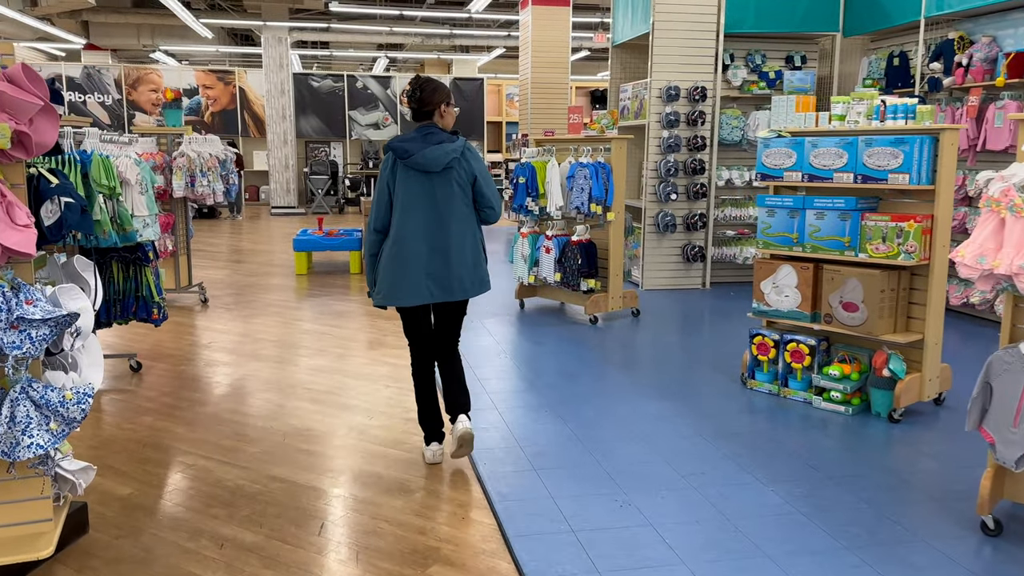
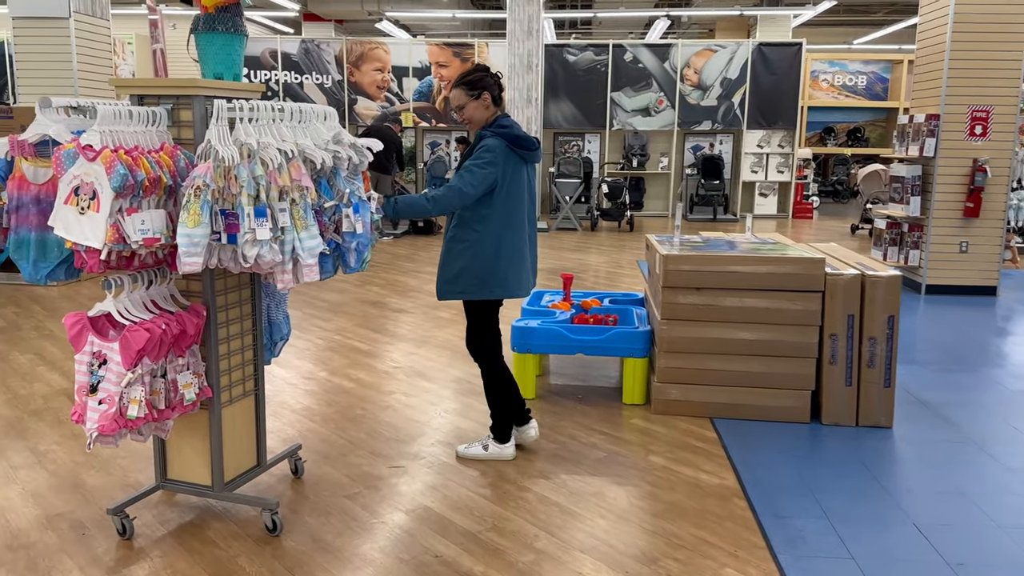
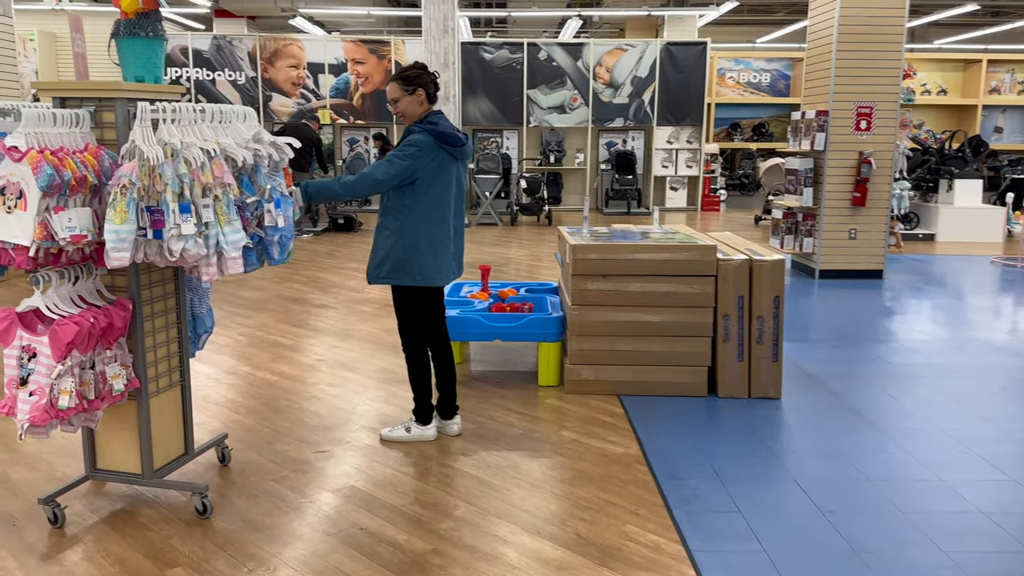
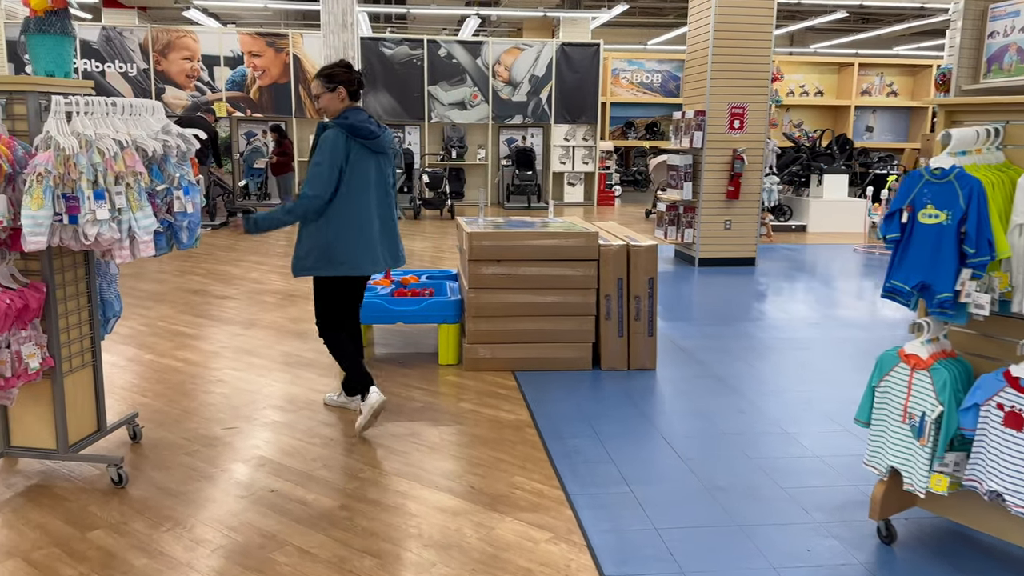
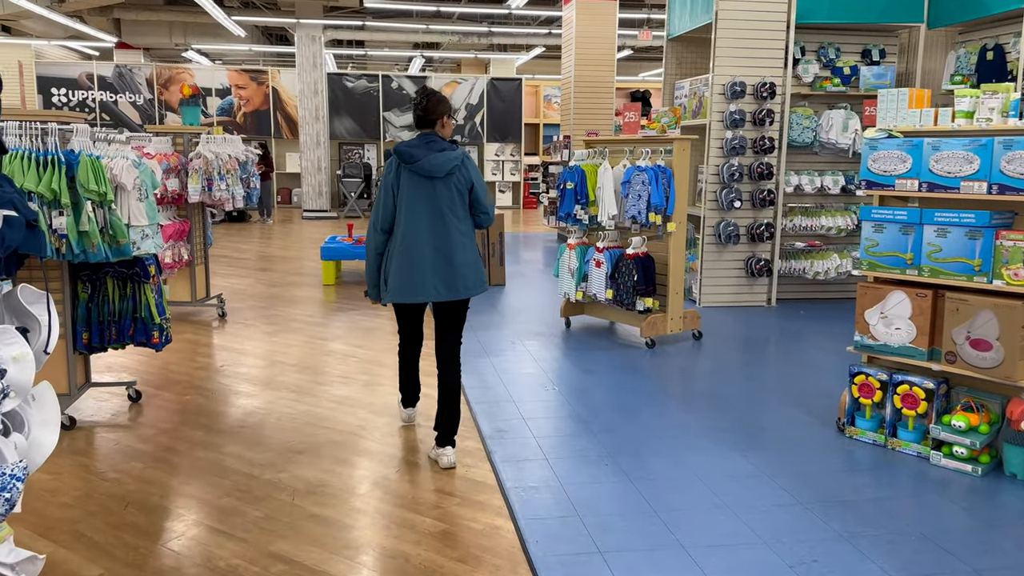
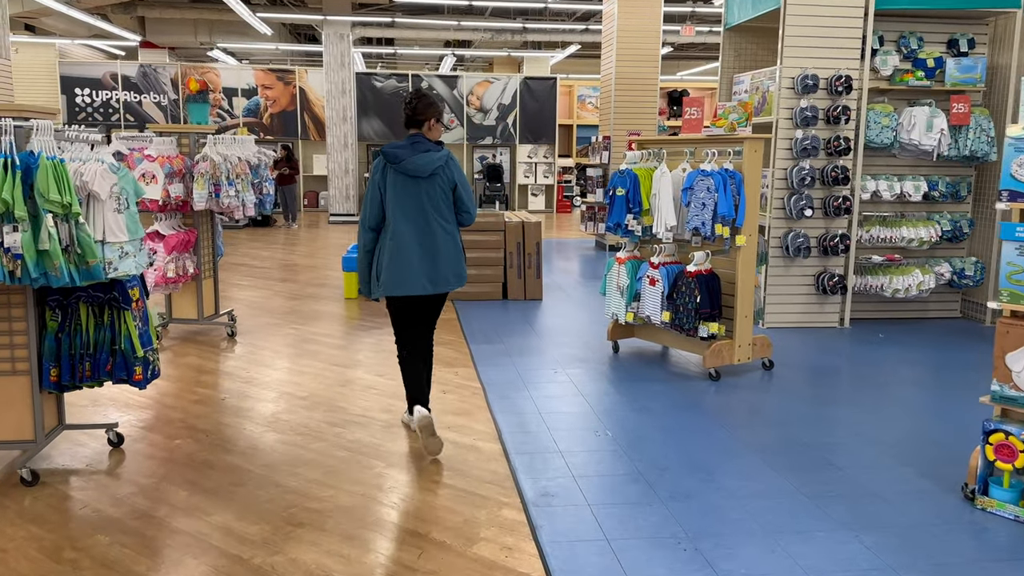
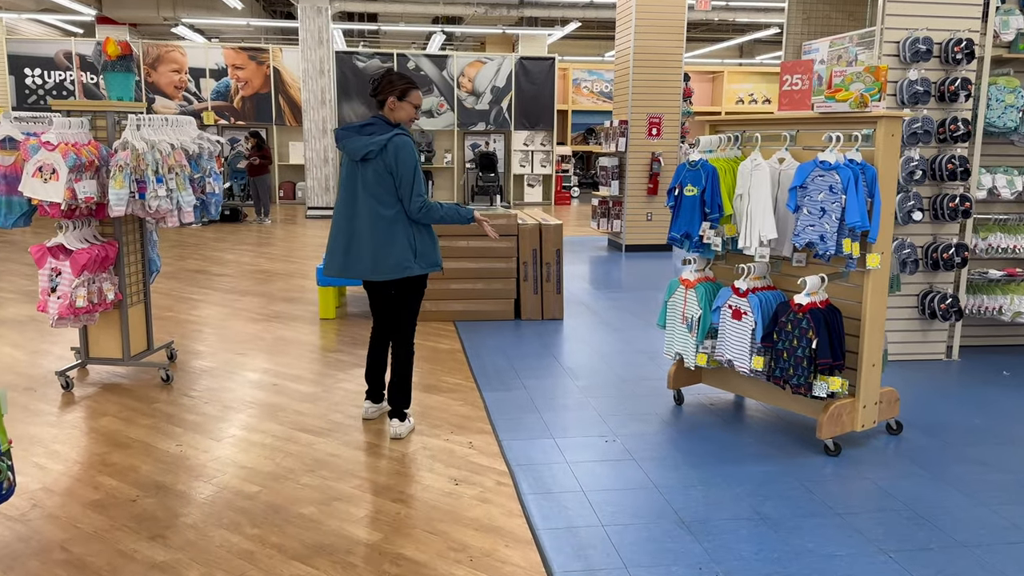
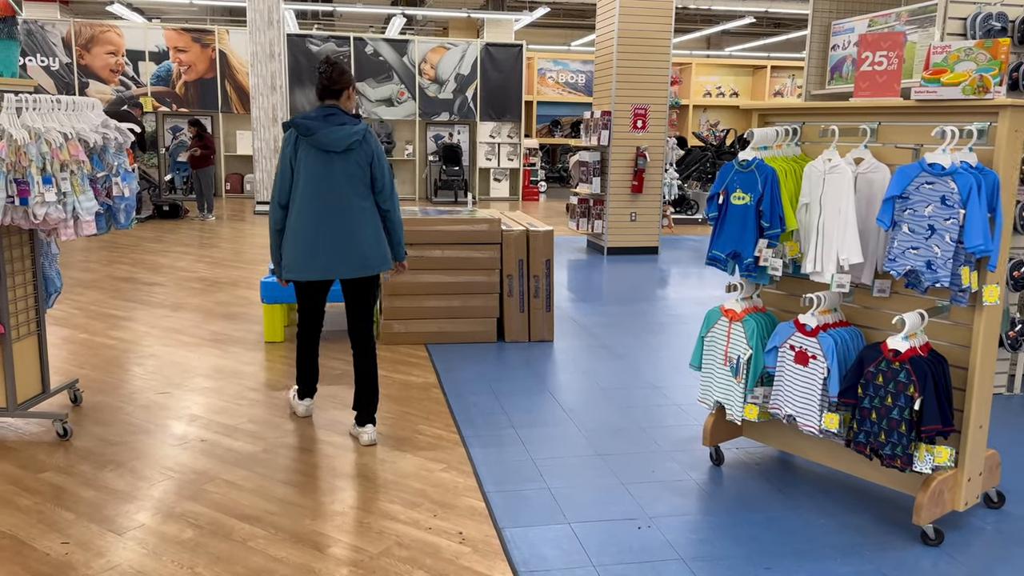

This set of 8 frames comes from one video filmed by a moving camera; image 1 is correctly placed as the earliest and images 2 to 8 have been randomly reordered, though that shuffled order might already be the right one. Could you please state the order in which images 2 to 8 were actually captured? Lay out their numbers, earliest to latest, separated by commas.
5, 6, 7, 8, 4, 3, 2
